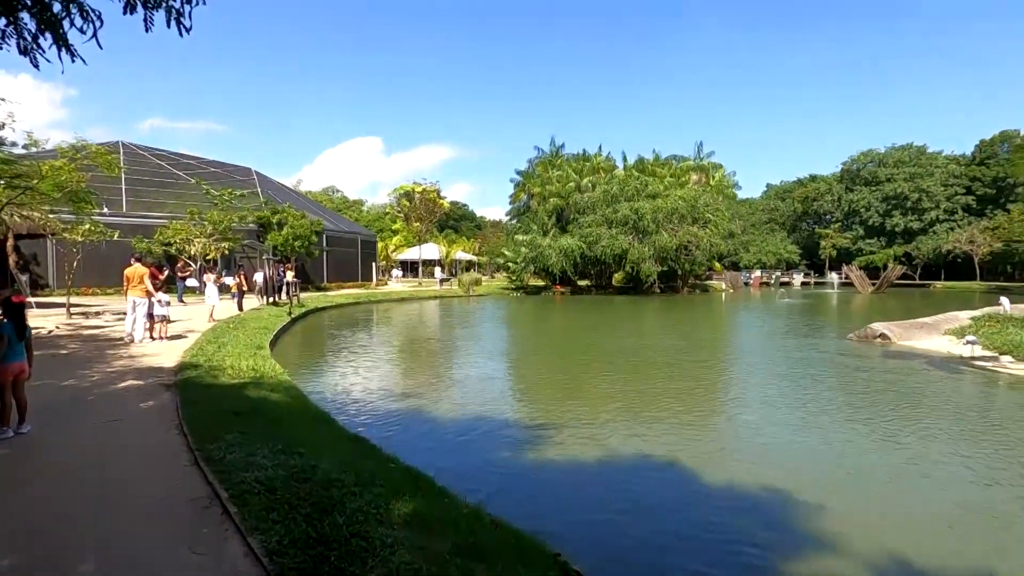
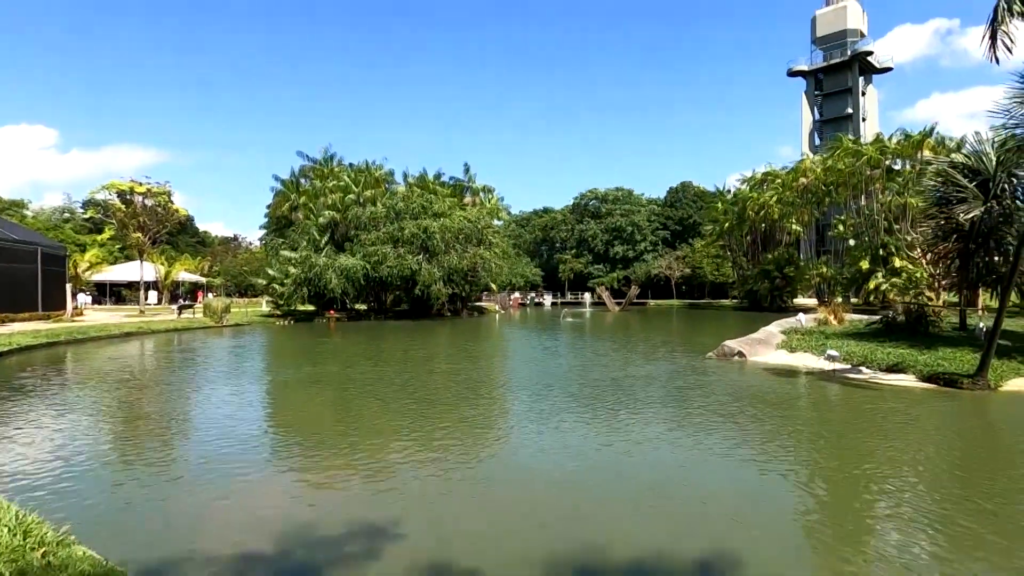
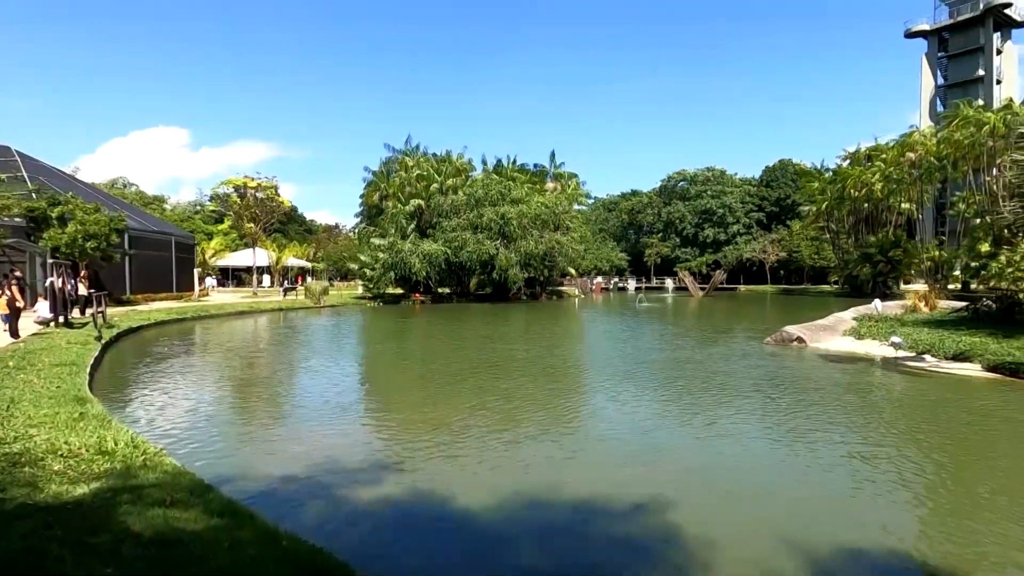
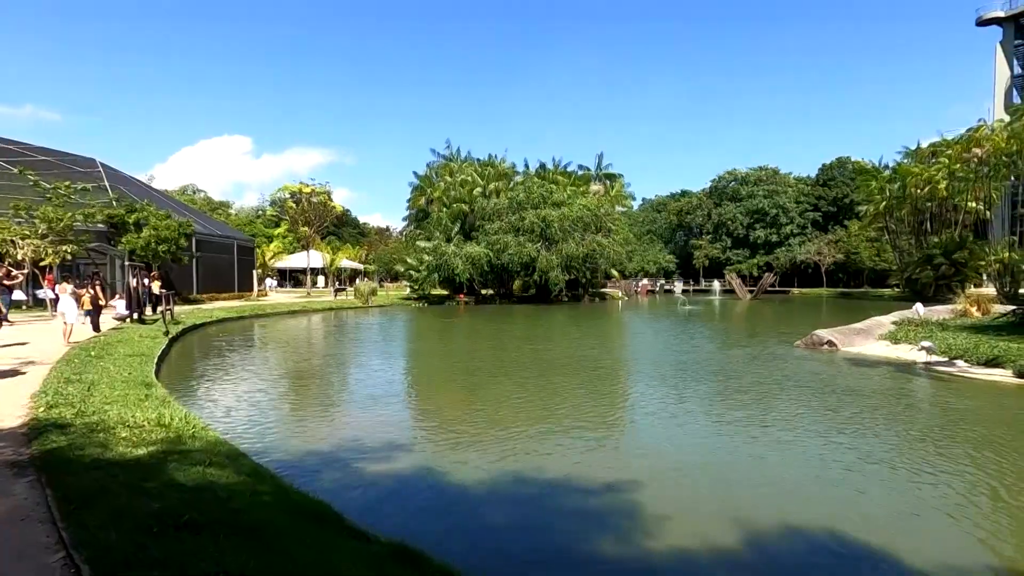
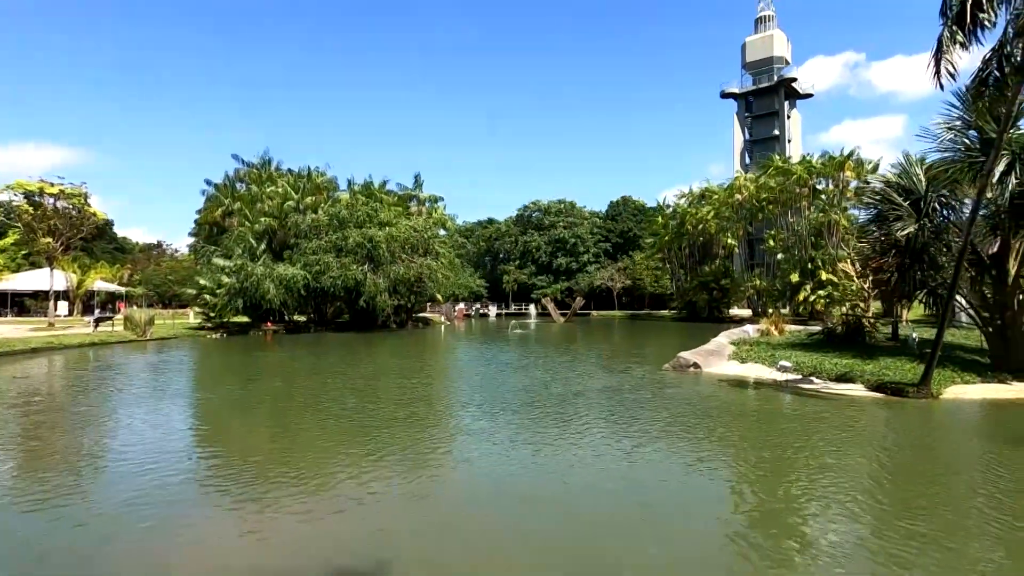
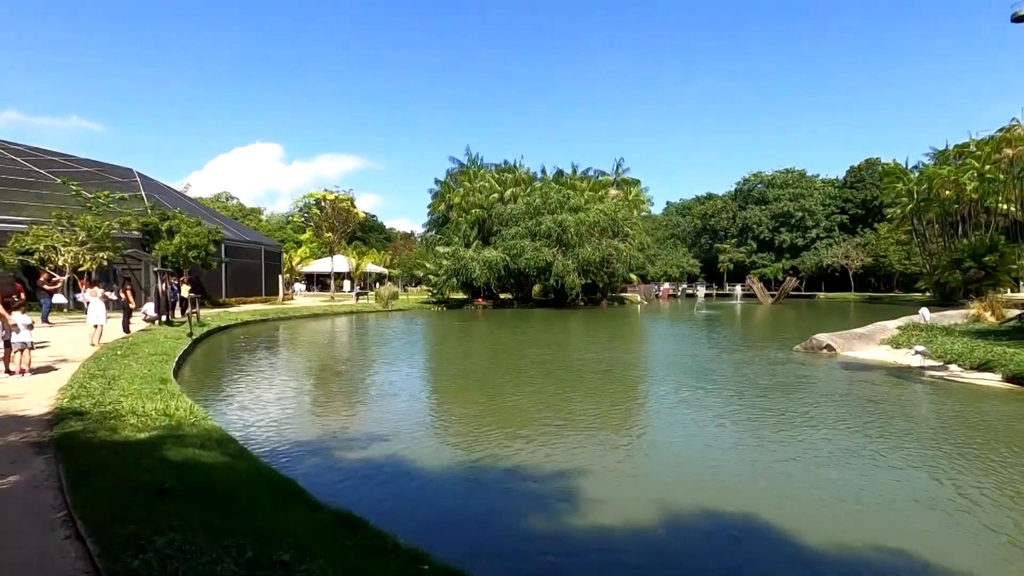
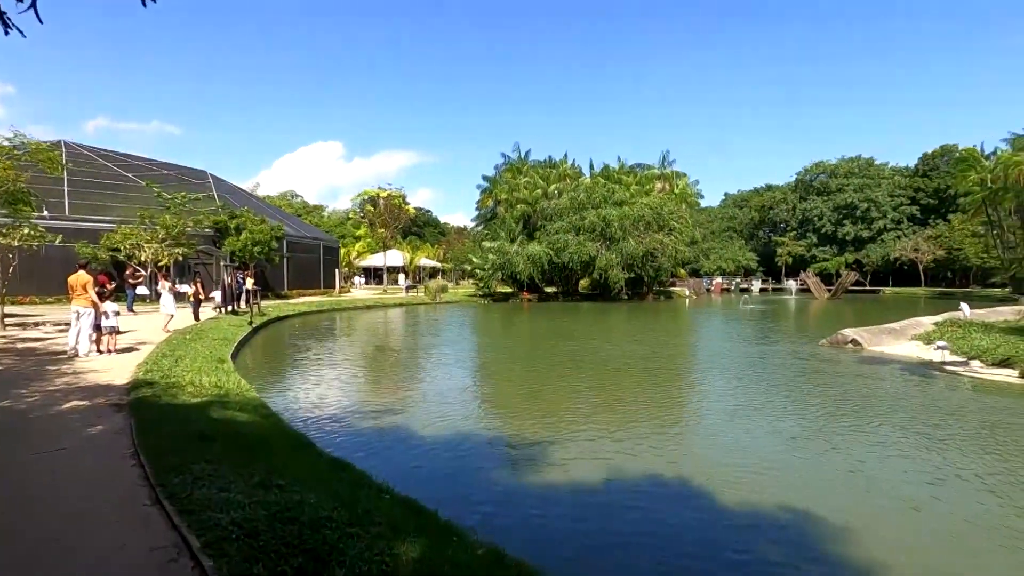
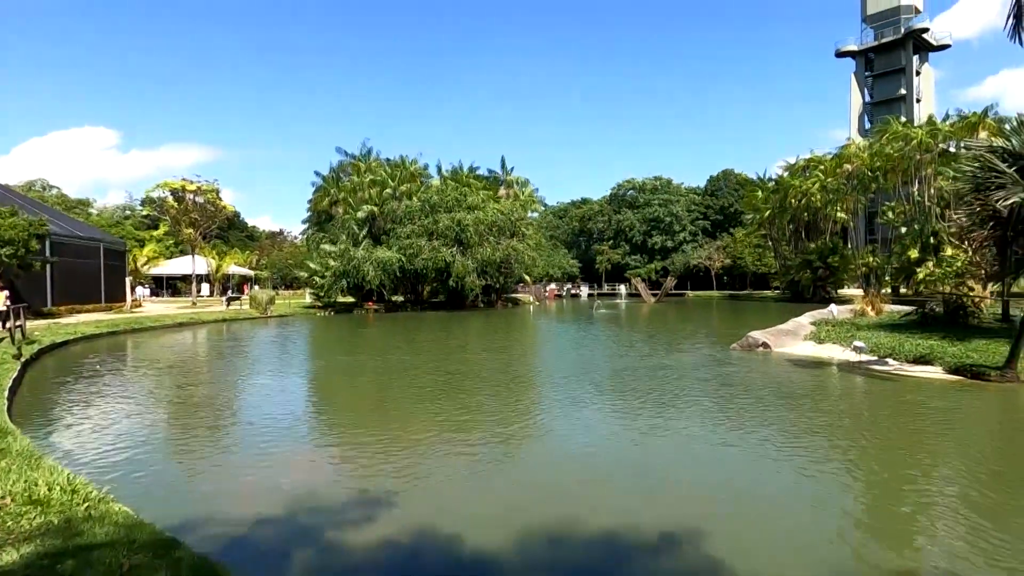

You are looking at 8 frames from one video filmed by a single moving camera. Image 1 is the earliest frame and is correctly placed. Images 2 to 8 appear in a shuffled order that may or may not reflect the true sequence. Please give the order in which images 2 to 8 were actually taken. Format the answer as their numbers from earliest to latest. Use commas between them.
7, 6, 4, 3, 8, 2, 5
